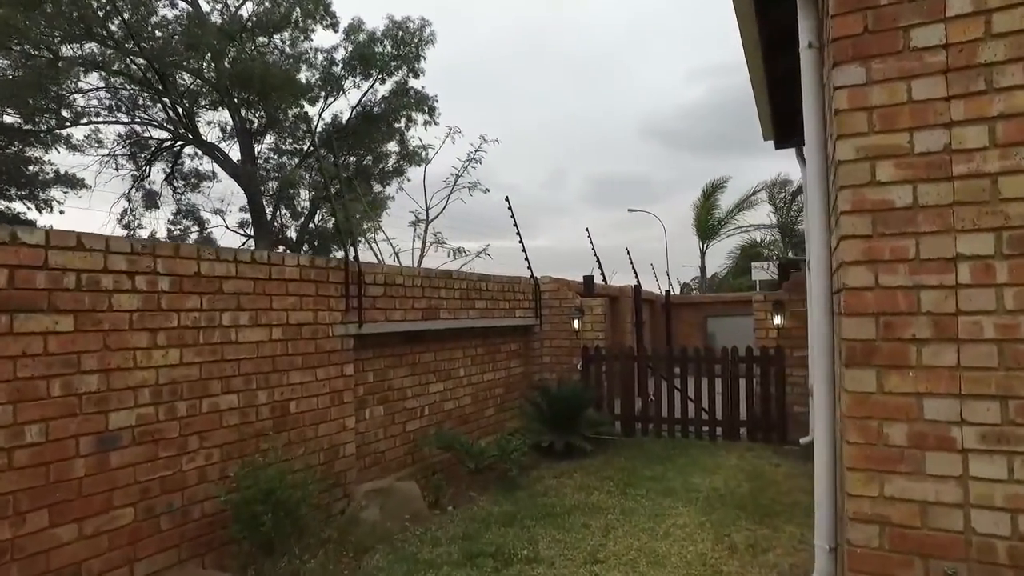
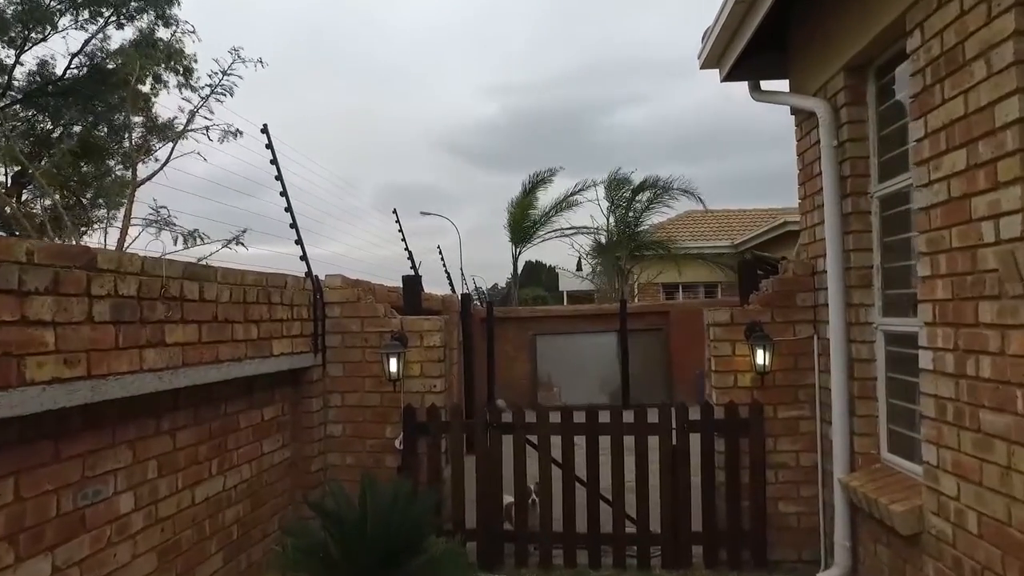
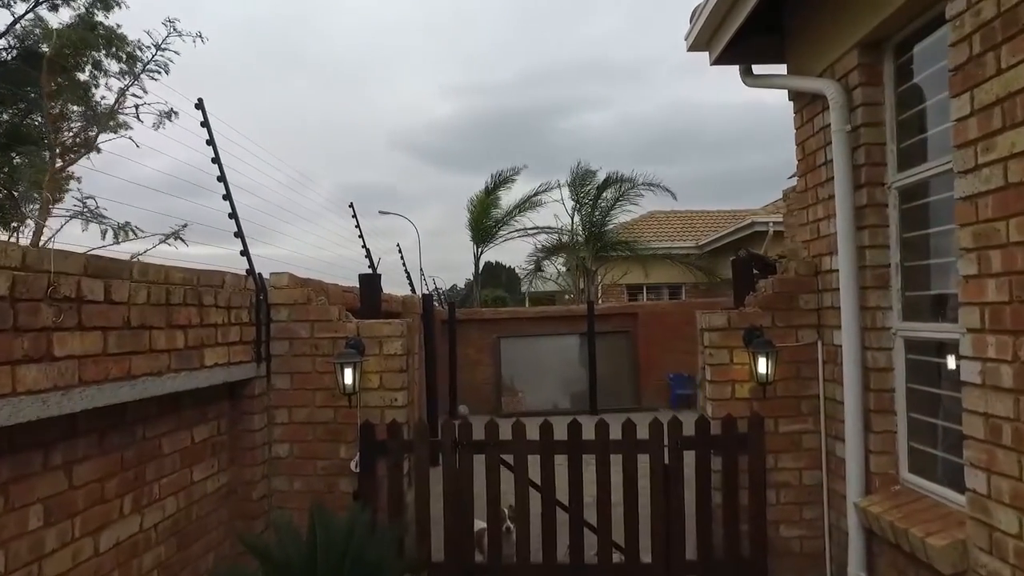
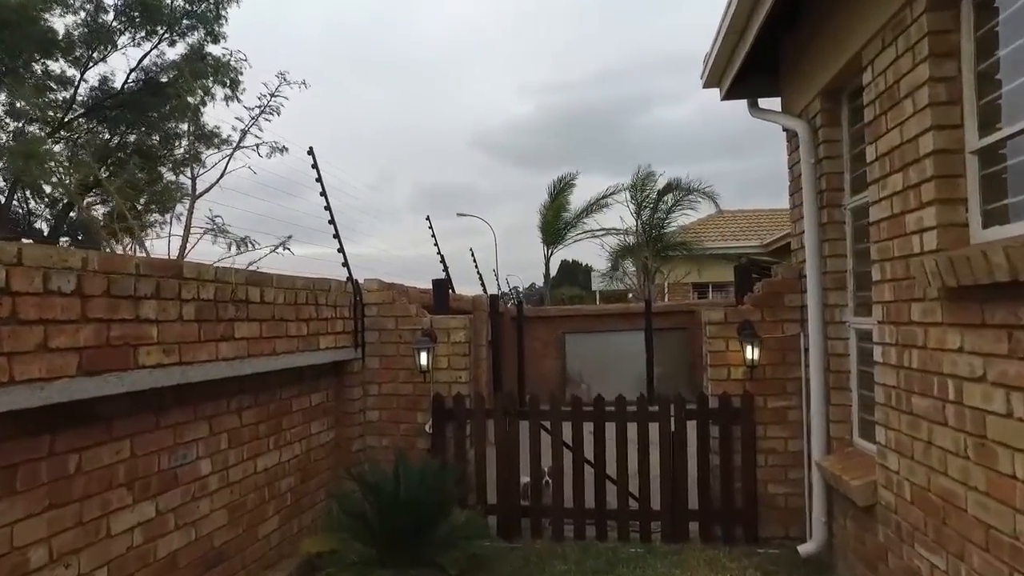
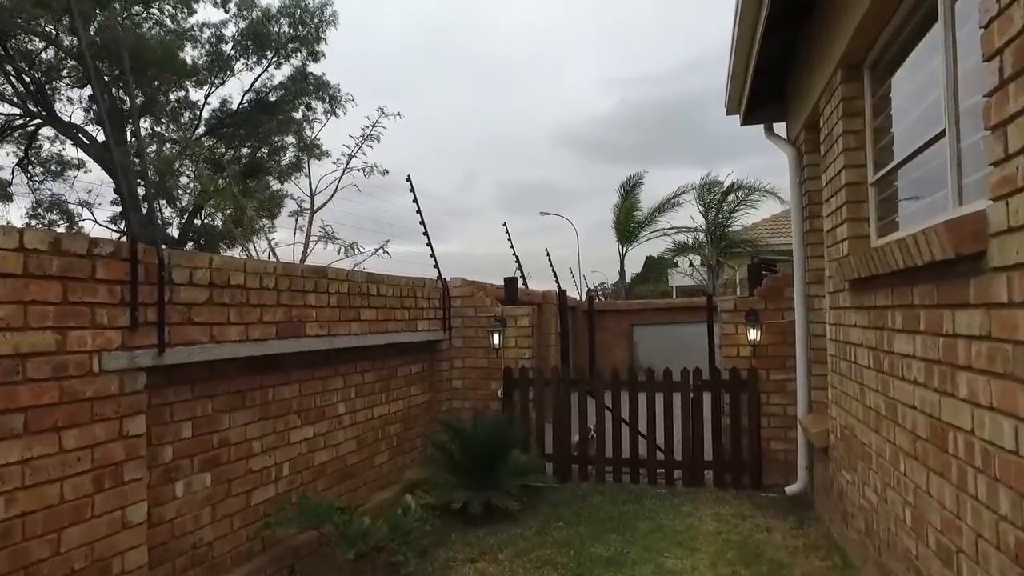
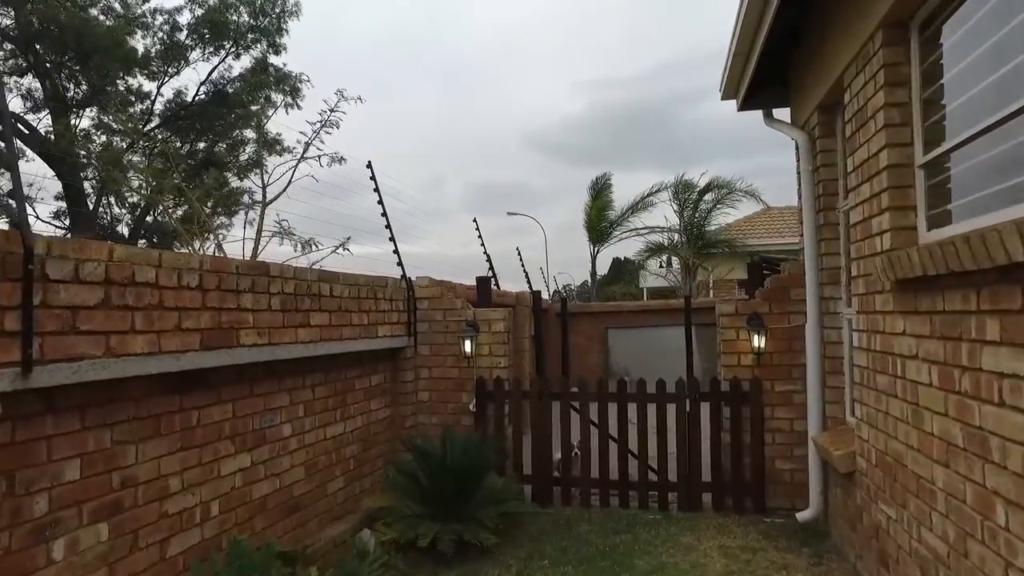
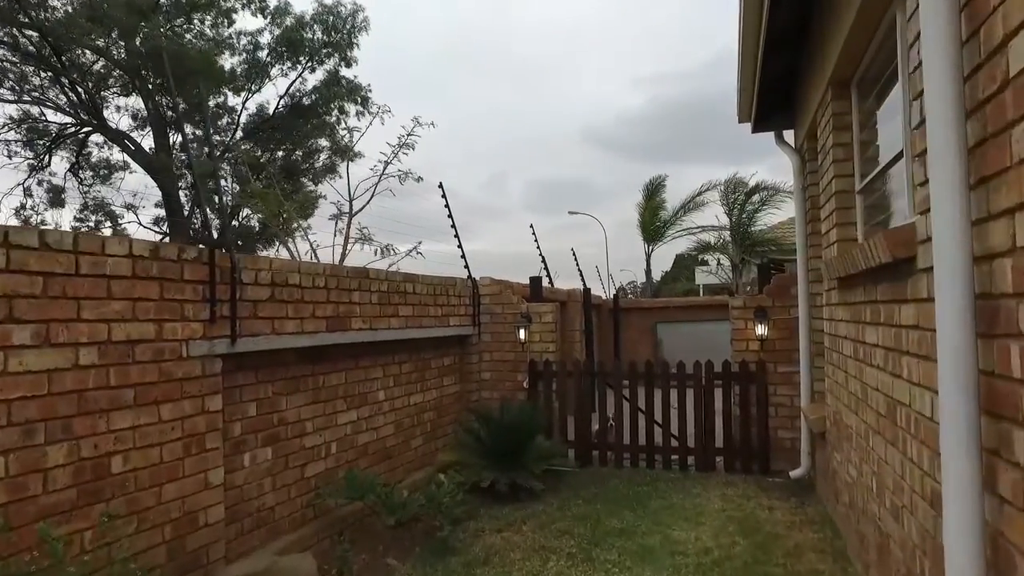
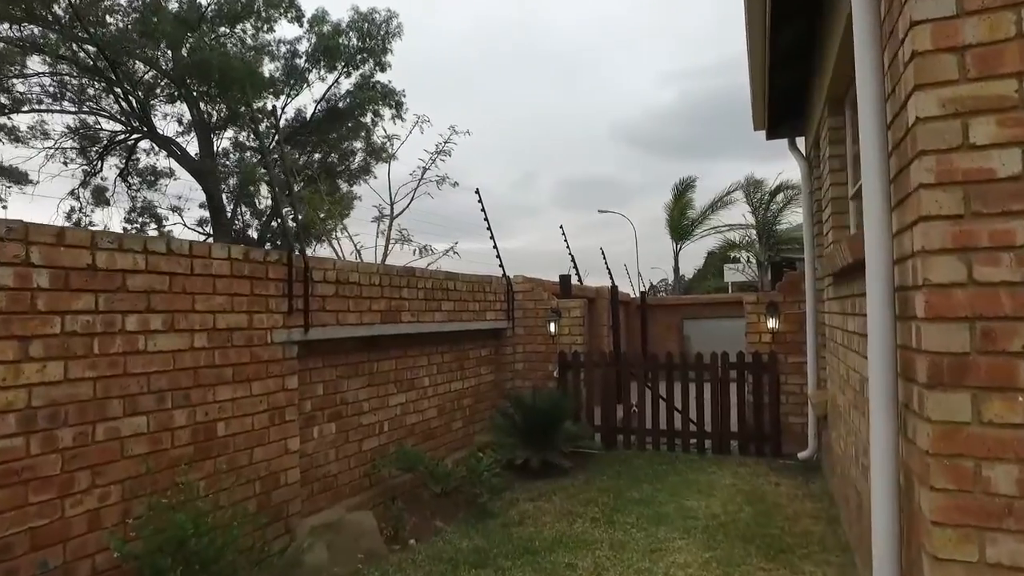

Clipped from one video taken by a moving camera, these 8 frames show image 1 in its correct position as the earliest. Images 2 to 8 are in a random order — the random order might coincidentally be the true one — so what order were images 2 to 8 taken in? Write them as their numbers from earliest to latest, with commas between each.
8, 7, 5, 6, 4, 2, 3
